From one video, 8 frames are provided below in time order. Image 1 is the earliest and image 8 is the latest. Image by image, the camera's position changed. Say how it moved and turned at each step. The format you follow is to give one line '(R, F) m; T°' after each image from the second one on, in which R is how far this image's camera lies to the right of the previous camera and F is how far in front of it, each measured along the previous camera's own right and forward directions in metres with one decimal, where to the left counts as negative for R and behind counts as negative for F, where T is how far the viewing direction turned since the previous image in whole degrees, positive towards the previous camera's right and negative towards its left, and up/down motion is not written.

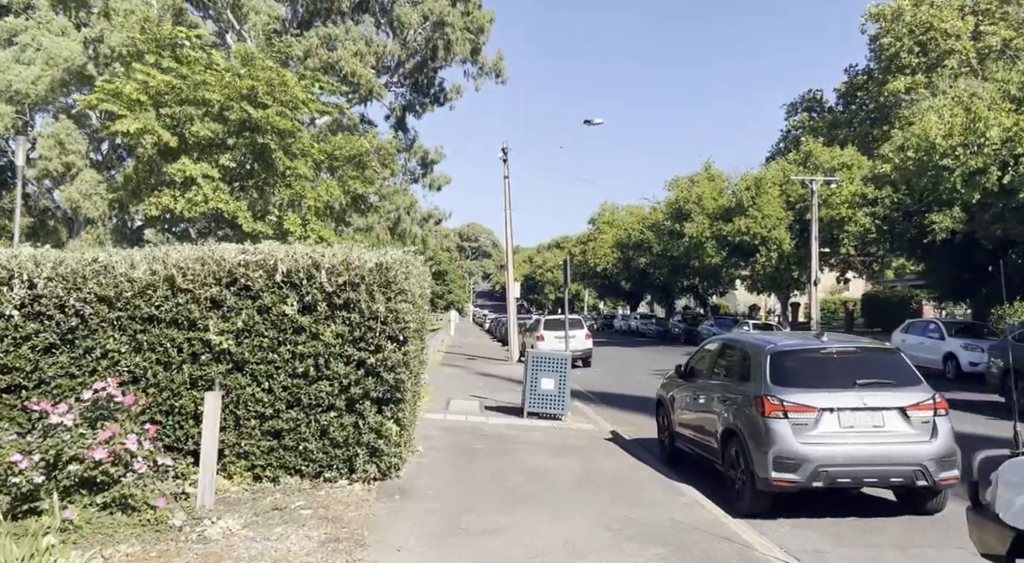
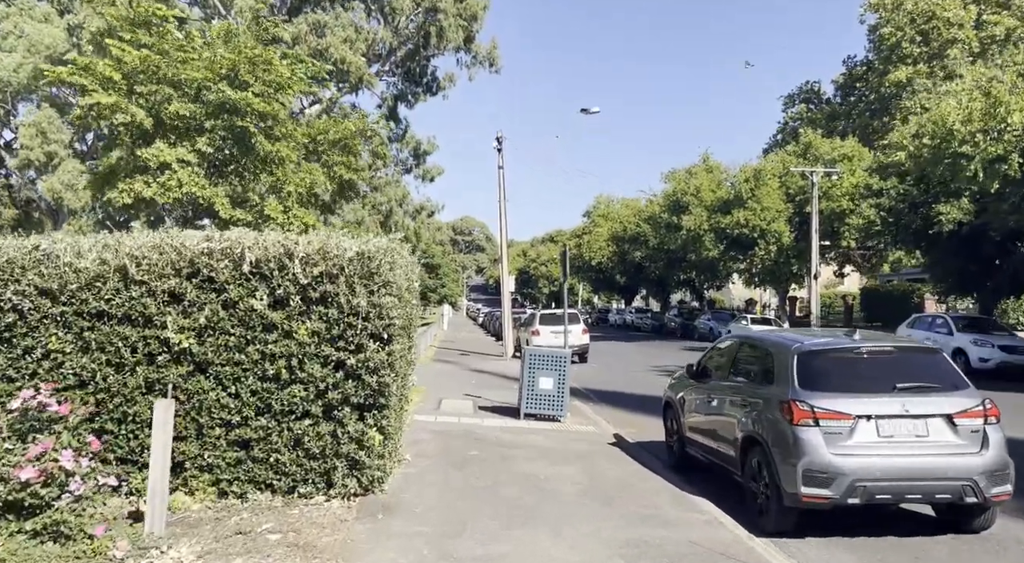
(0.0, +0.7) m; +1°
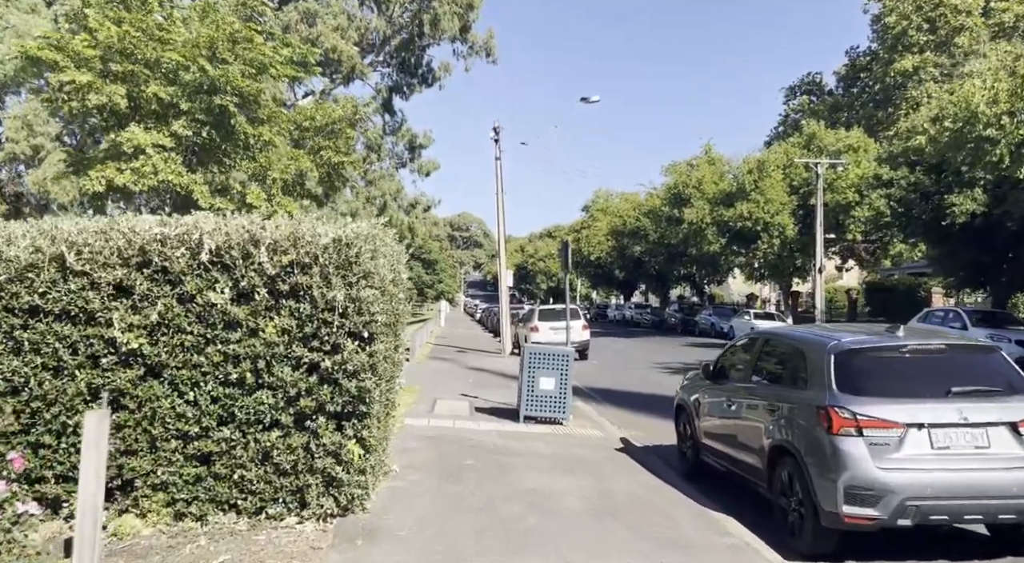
(0.0, +0.8) m; 0°
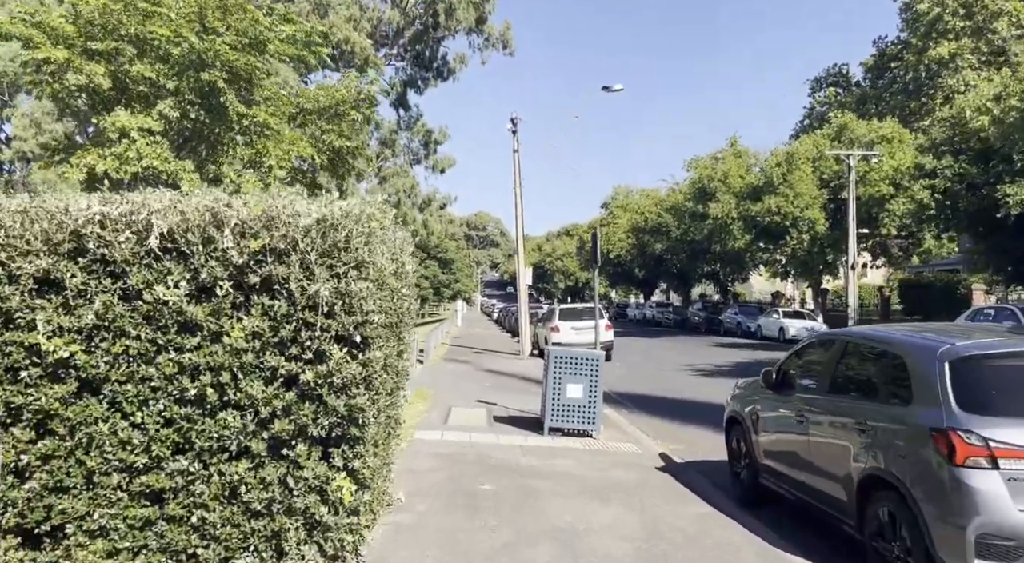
(-0.1, +1.1) m; -1°
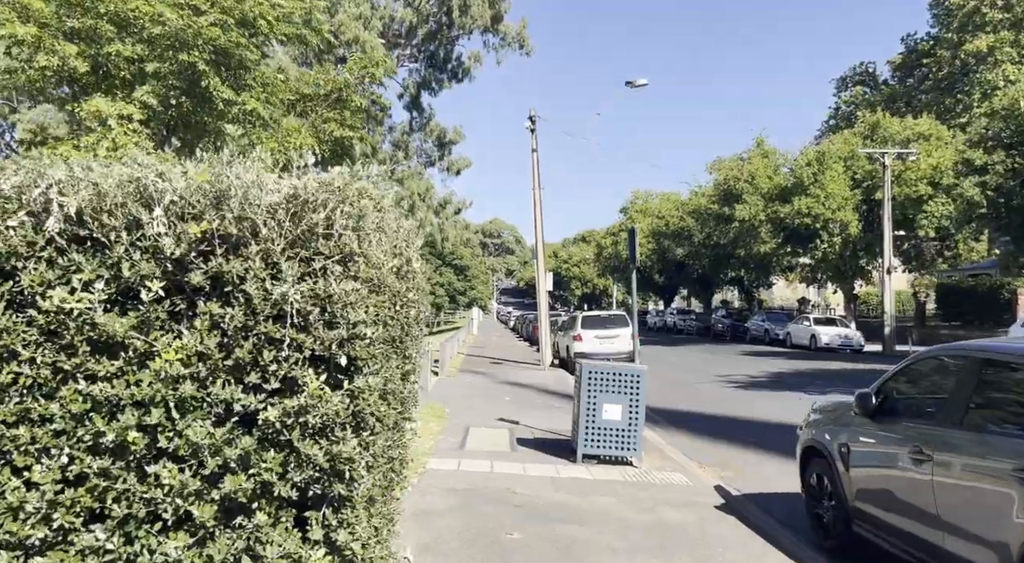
(-0.1, +1.2) m; -1°
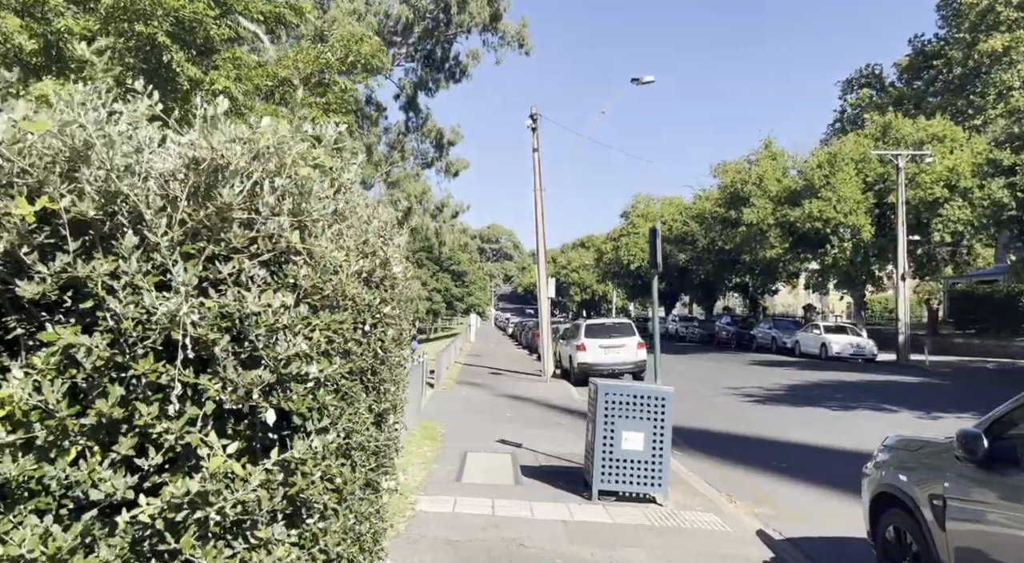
(-0.1, +1.1) m; 0°
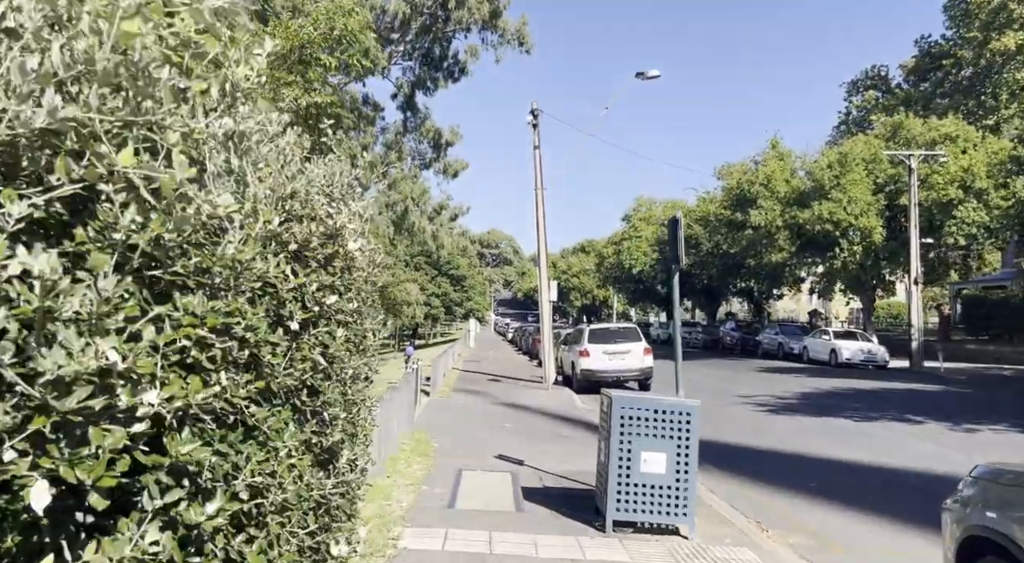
(0.0, +0.9) m; 0°
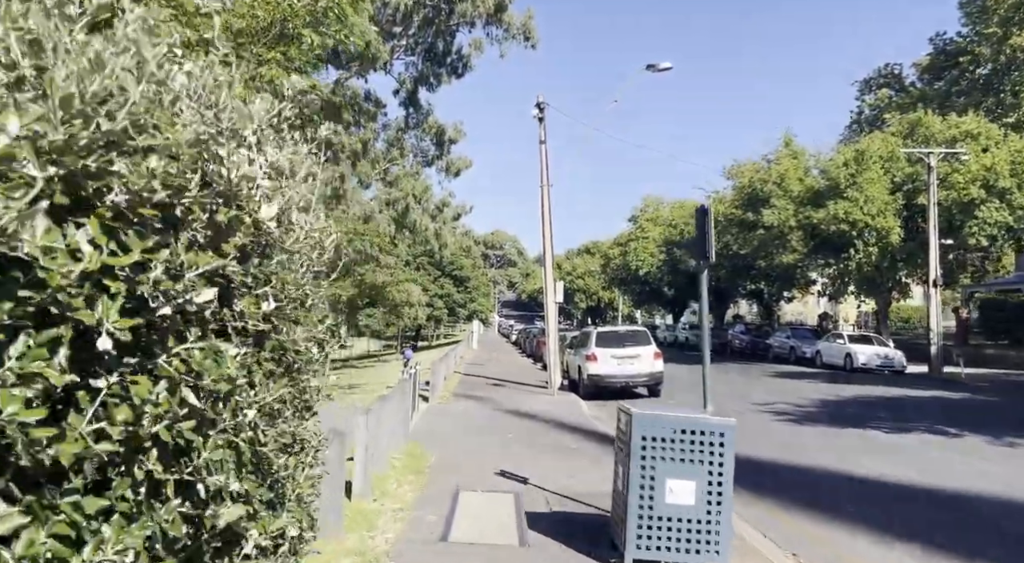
(0.0, +0.9) m; 0°
